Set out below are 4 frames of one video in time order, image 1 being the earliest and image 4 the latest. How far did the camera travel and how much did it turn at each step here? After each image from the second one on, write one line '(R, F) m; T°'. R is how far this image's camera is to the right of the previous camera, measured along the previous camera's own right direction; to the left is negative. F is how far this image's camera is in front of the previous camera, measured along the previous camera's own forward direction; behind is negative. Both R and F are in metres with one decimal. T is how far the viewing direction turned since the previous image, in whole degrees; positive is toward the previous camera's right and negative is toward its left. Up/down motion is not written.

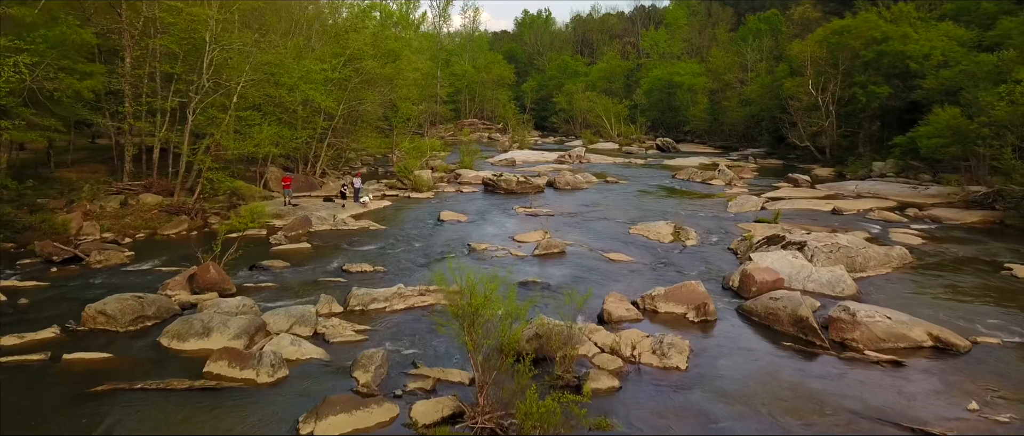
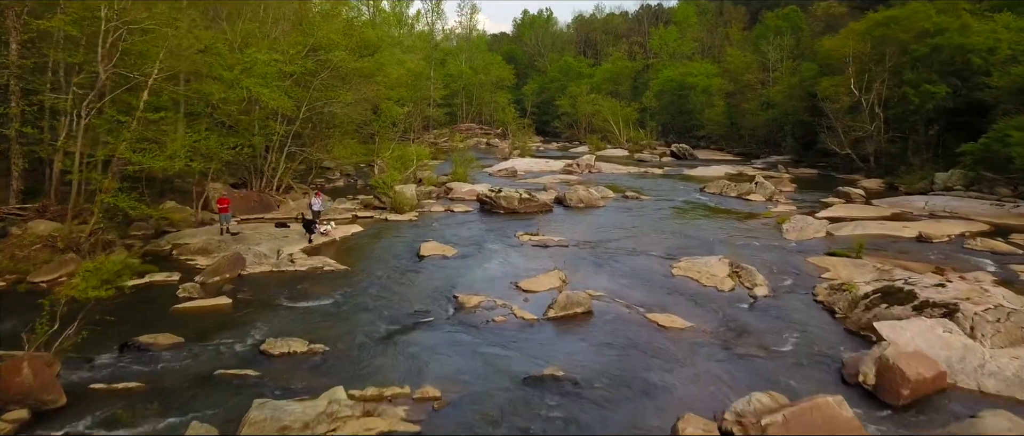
(-0.1, +5.7) m; 0°
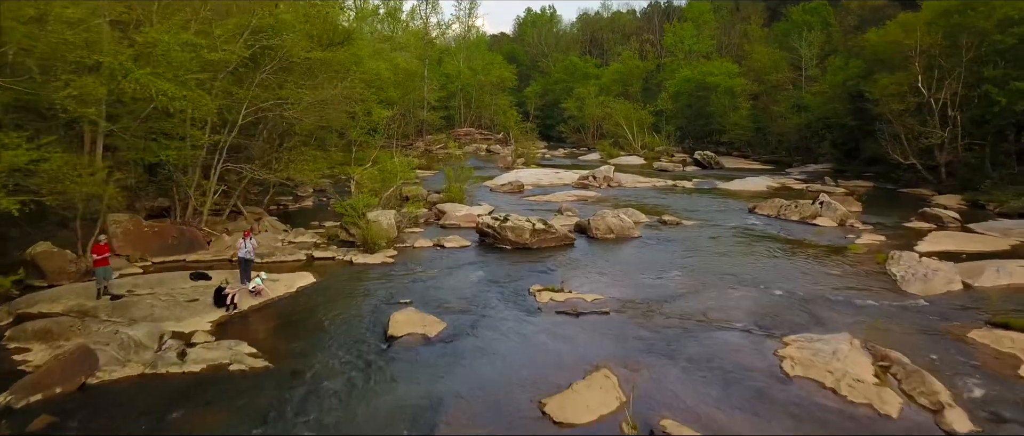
(-0.3, +6.3) m; 0°
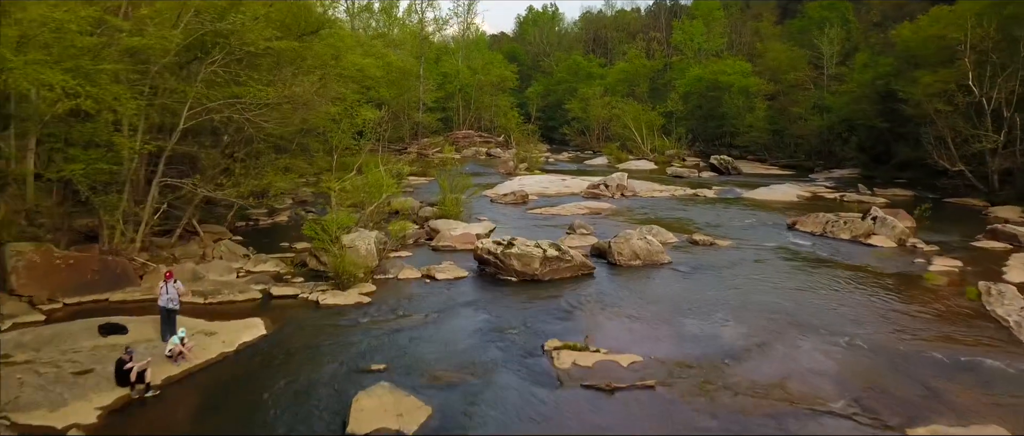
(-0.2, +3.6) m; 0°
